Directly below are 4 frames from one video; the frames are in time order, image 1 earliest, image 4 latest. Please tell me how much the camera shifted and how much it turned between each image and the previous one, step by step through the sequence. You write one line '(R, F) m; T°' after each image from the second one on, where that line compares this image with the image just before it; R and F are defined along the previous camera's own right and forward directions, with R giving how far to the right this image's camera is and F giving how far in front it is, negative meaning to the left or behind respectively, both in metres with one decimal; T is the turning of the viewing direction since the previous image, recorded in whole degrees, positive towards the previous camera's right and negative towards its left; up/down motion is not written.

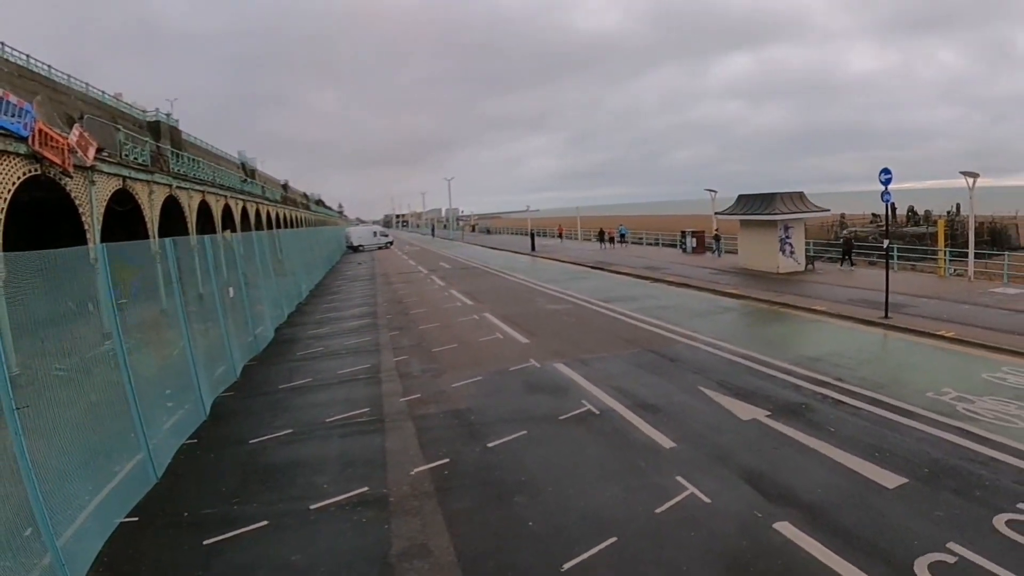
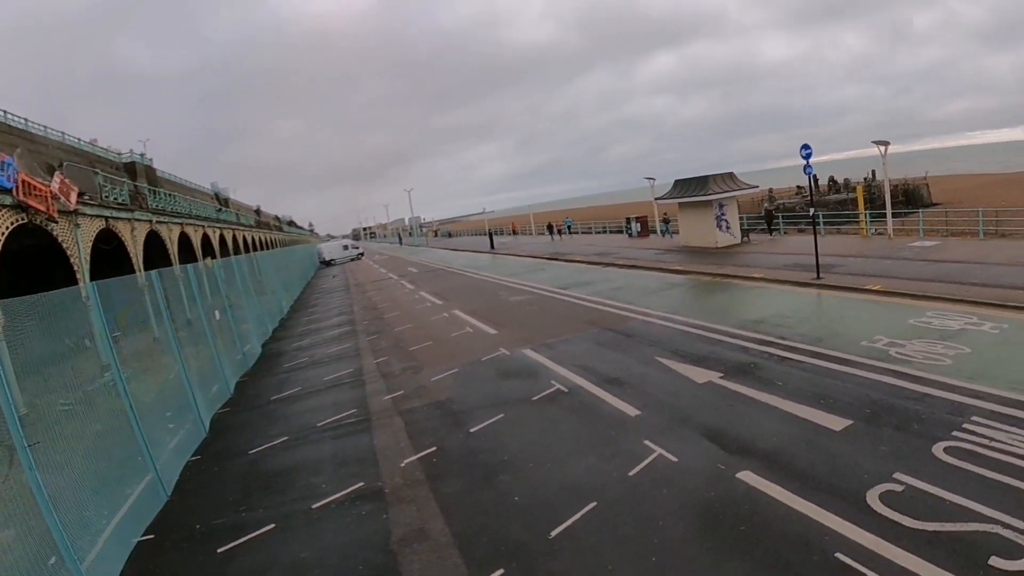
(+0.2, -0.4) m; +1°
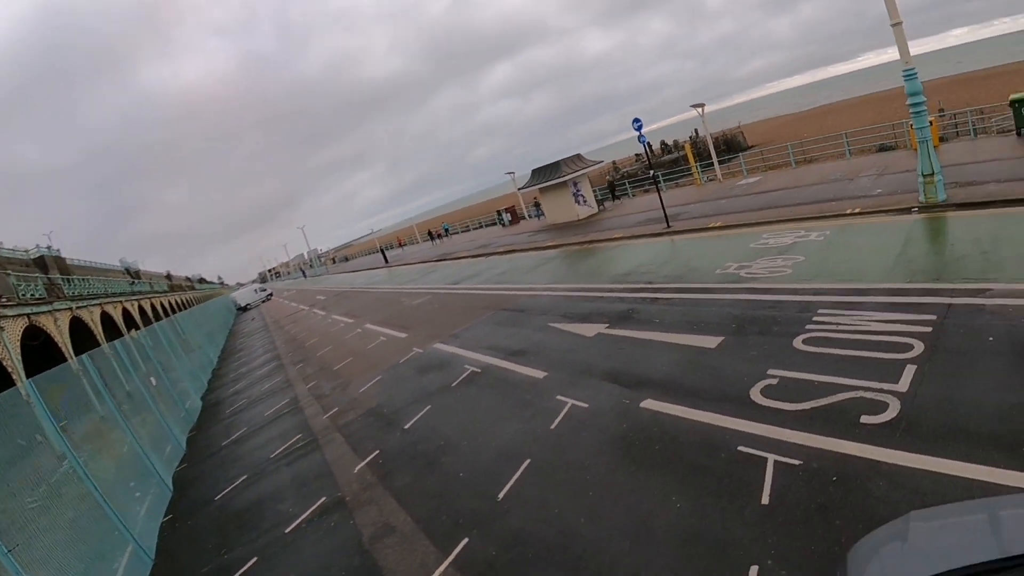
(+0.6, -0.7) m; +4°
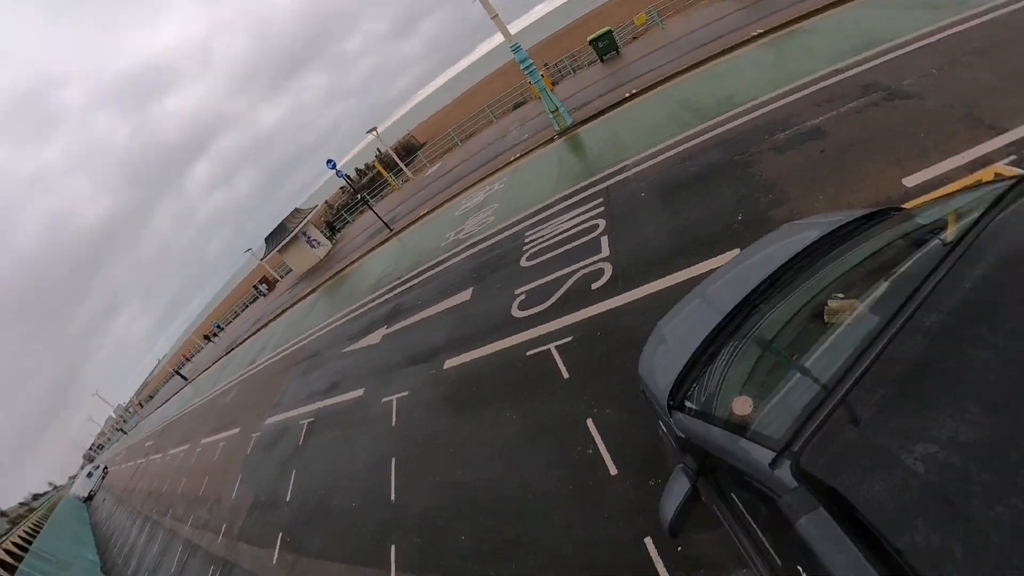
(+0.8, -1.7) m; +14°
